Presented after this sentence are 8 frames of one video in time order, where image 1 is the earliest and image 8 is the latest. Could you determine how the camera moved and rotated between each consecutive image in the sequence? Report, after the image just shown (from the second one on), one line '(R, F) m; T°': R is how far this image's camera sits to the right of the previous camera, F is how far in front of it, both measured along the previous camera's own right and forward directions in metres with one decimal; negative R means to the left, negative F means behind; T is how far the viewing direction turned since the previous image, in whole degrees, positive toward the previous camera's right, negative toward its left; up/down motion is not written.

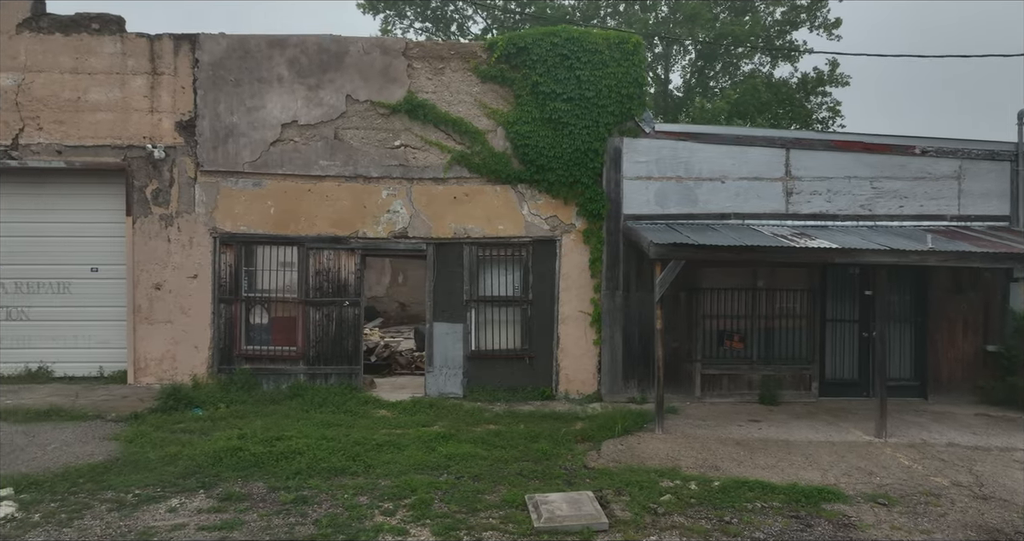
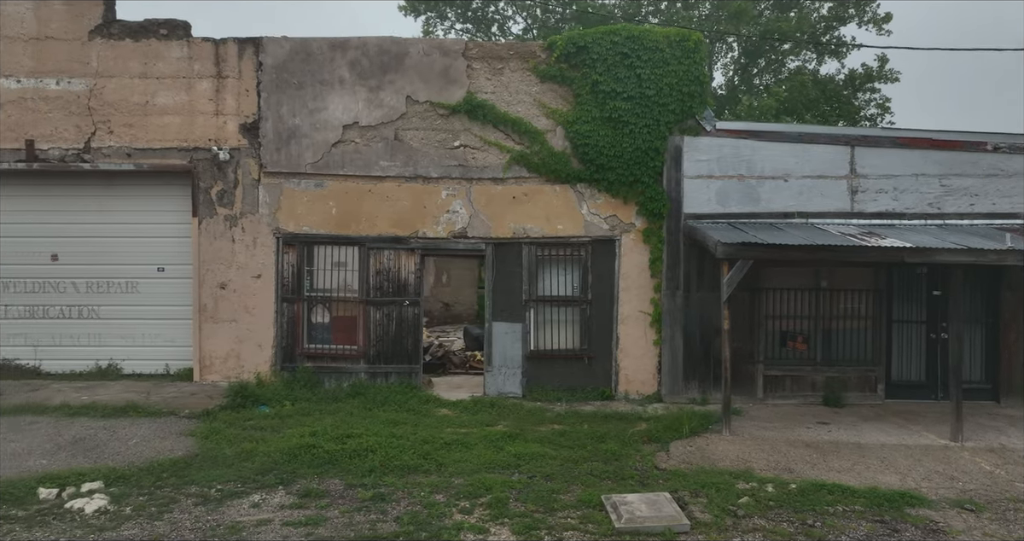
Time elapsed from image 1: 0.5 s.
(-0.3, 0.0) m; -2°
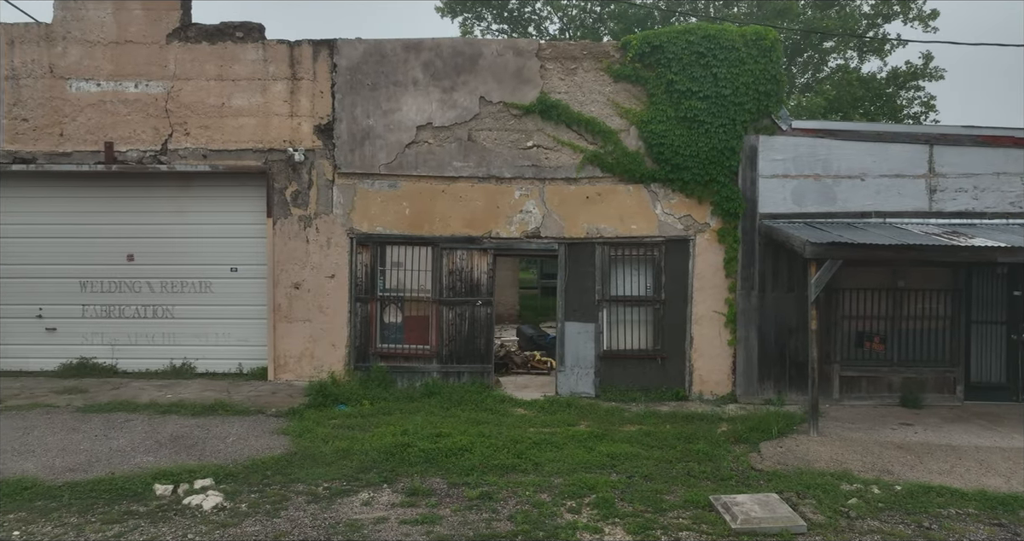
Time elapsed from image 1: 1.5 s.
(-0.7, 0.0) m; -1°
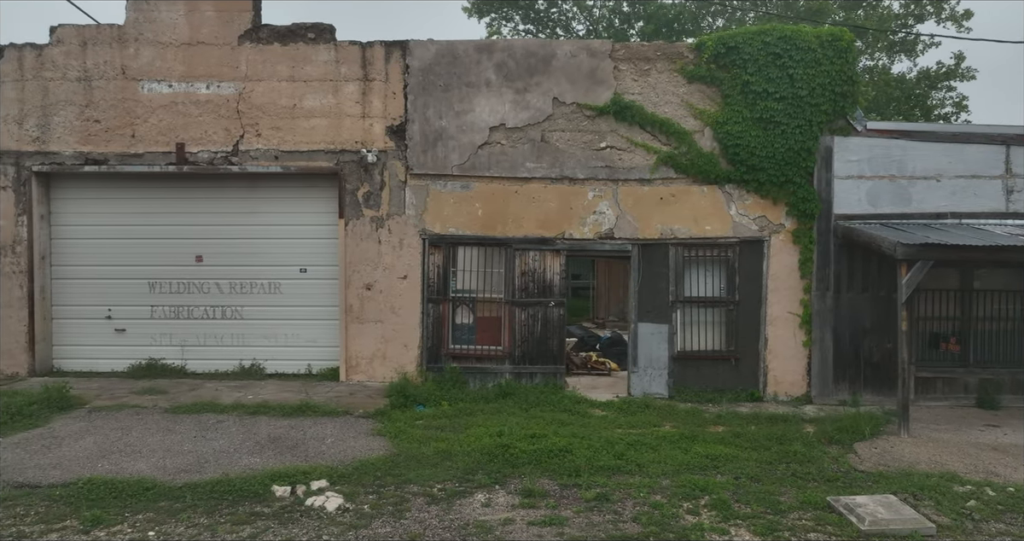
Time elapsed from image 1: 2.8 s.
(-0.9, 0.0) m; 0°
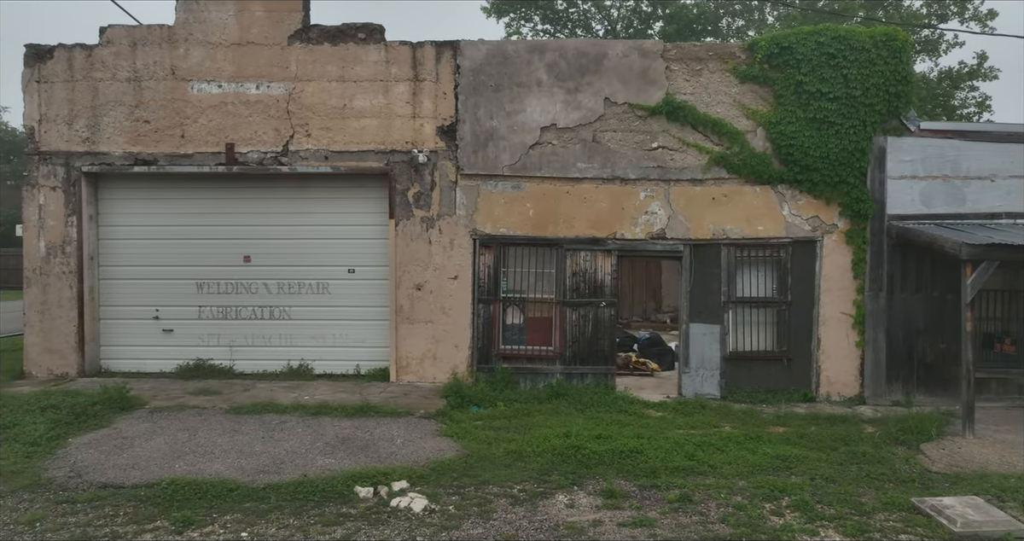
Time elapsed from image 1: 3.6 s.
(-0.6, 0.0) m; 0°
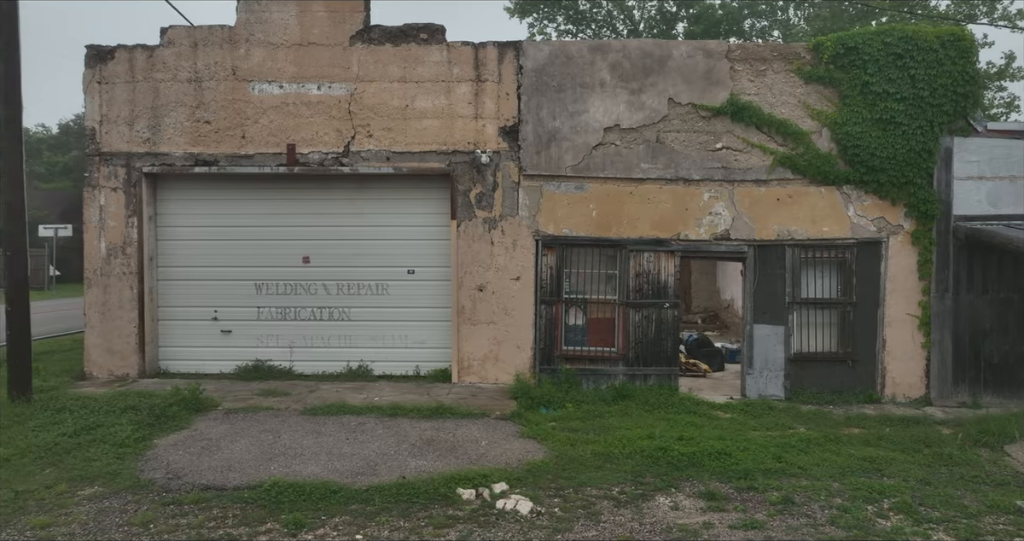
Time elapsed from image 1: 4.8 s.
(-0.8, 0.0) m; 0°
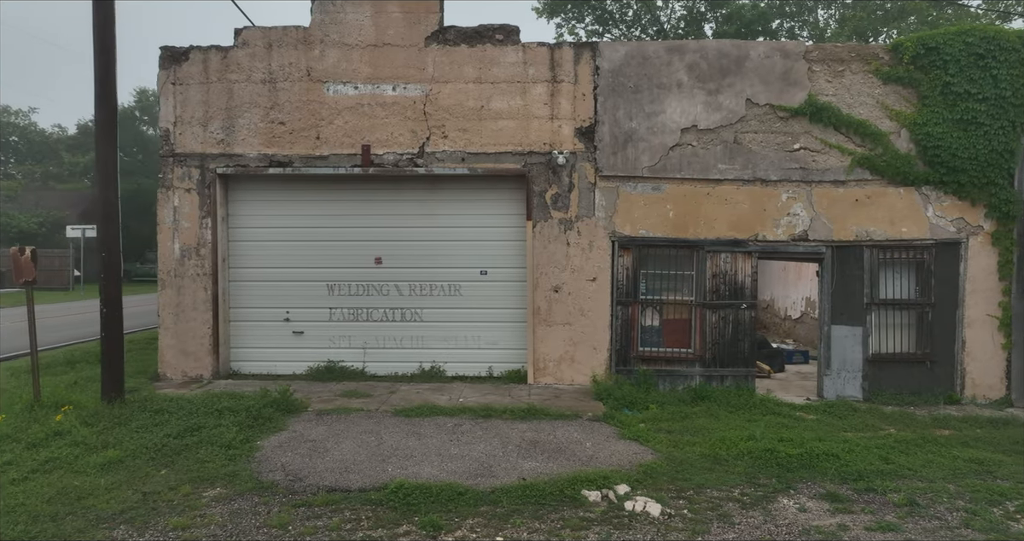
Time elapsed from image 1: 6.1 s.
(-0.9, 0.0) m; 0°
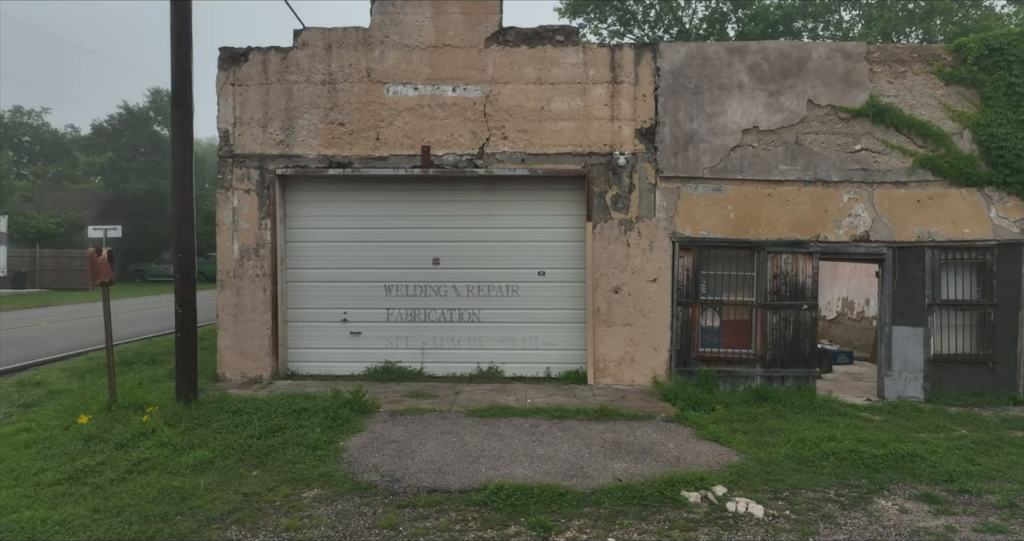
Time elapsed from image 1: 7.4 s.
(-0.7, 0.0) m; 0°
